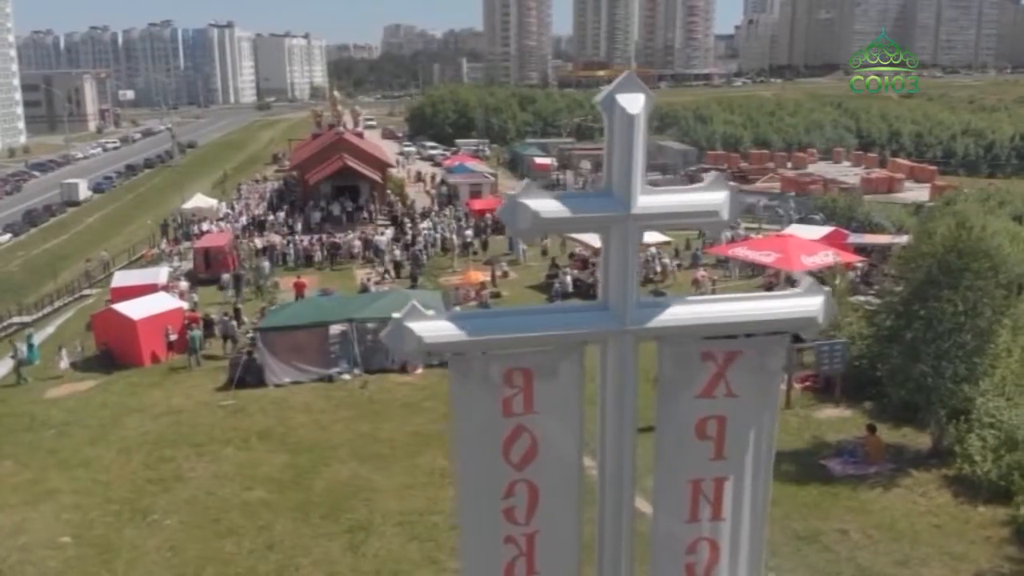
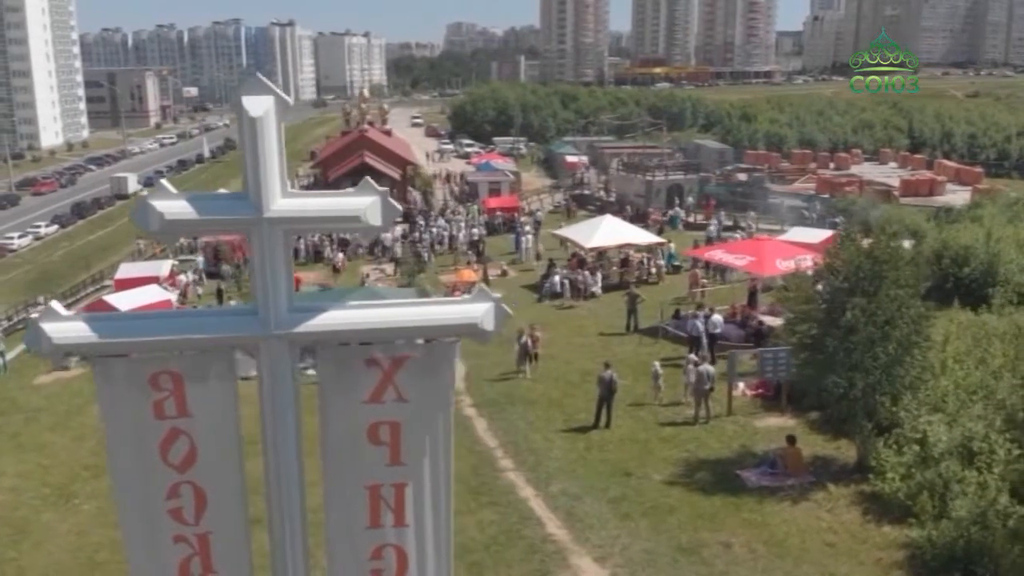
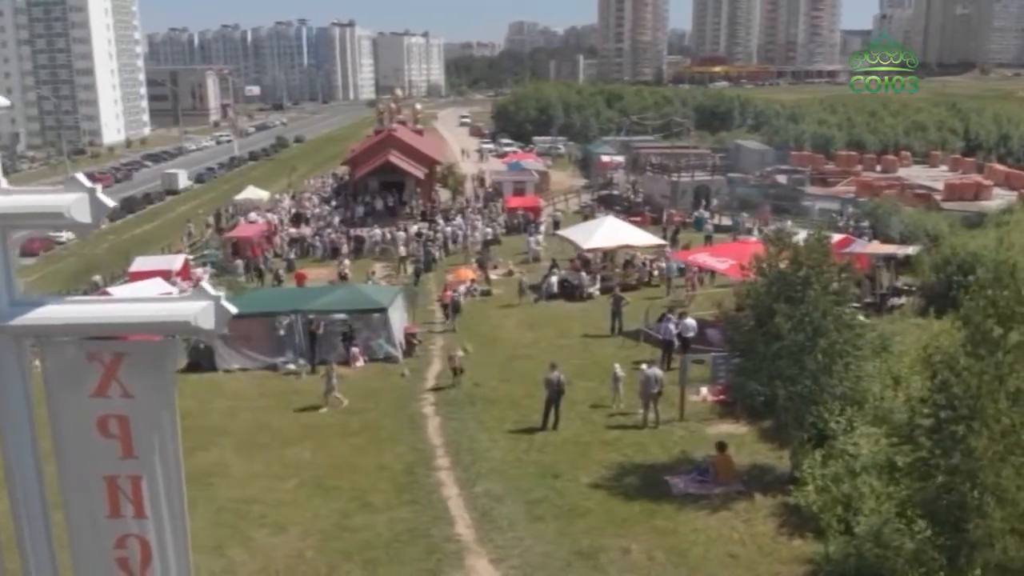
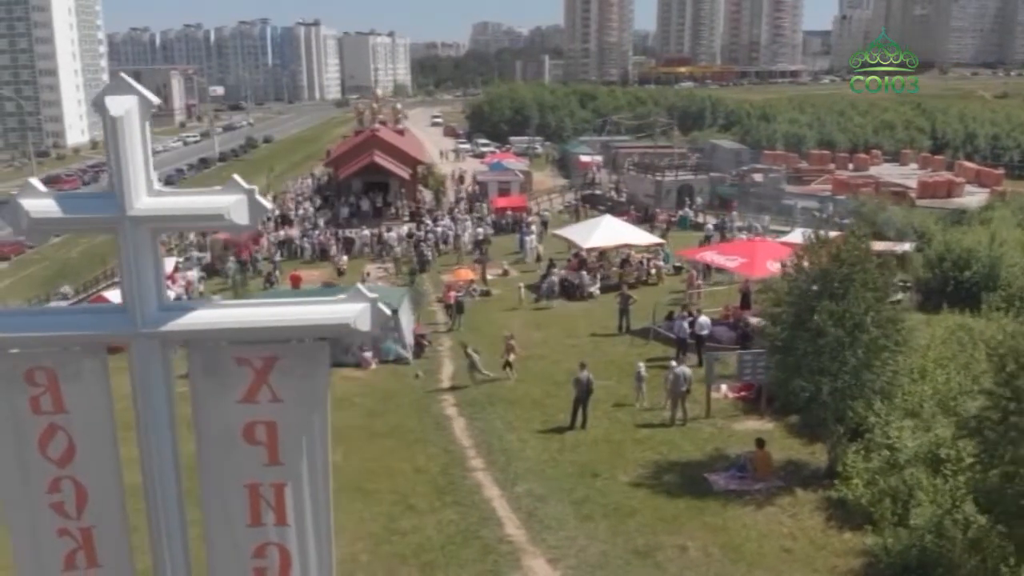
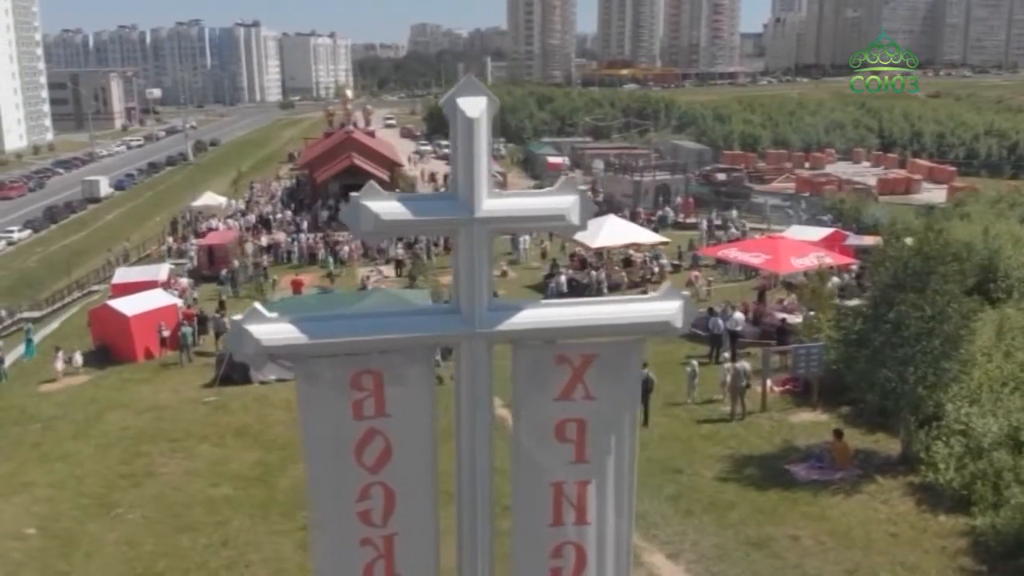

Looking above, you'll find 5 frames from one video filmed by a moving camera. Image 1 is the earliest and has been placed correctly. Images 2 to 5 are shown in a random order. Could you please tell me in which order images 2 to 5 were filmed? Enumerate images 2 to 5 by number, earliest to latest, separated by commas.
5, 2, 4, 3
